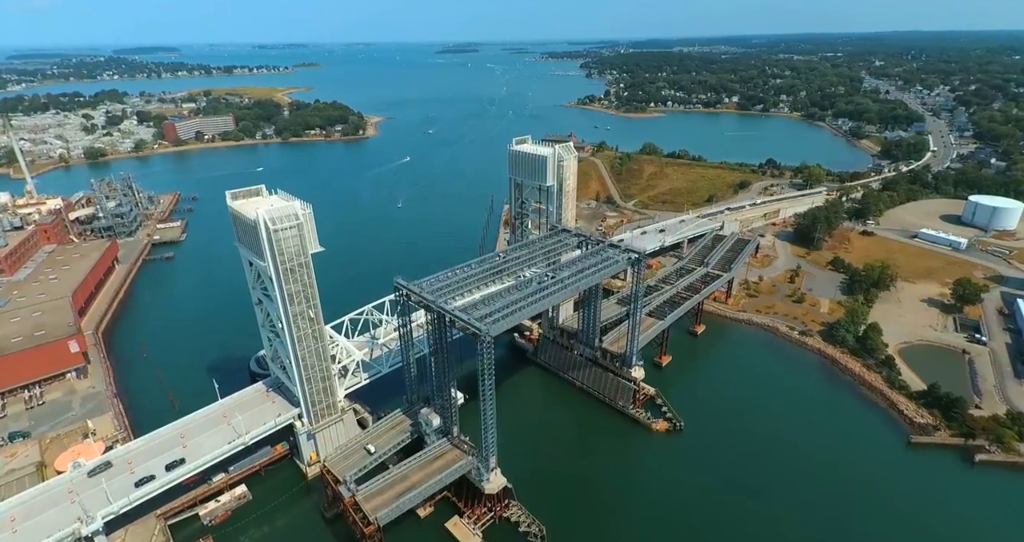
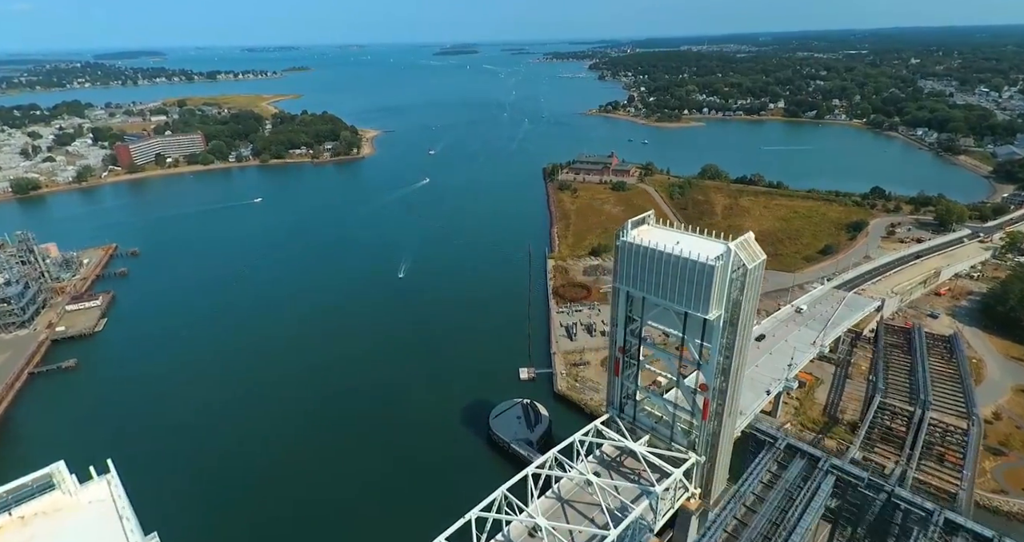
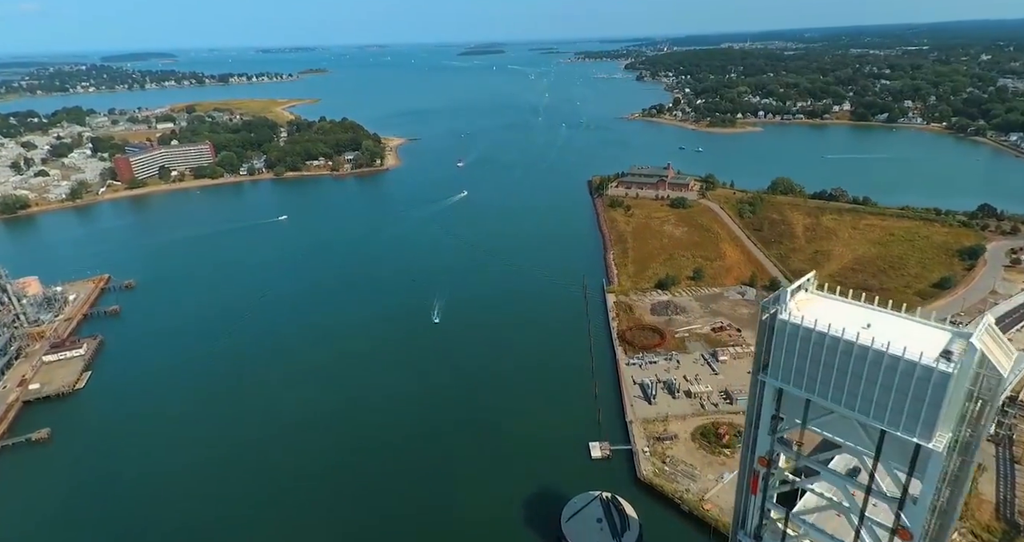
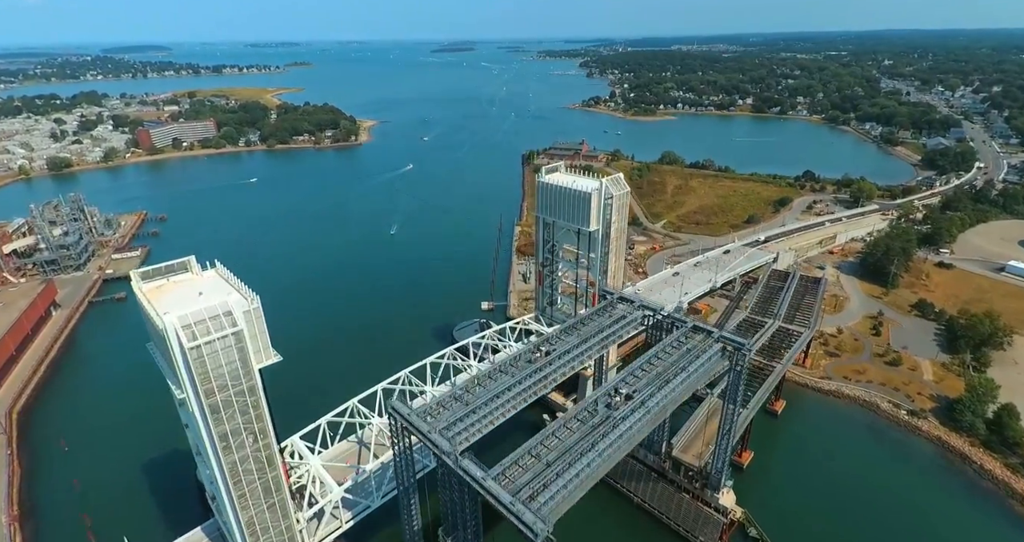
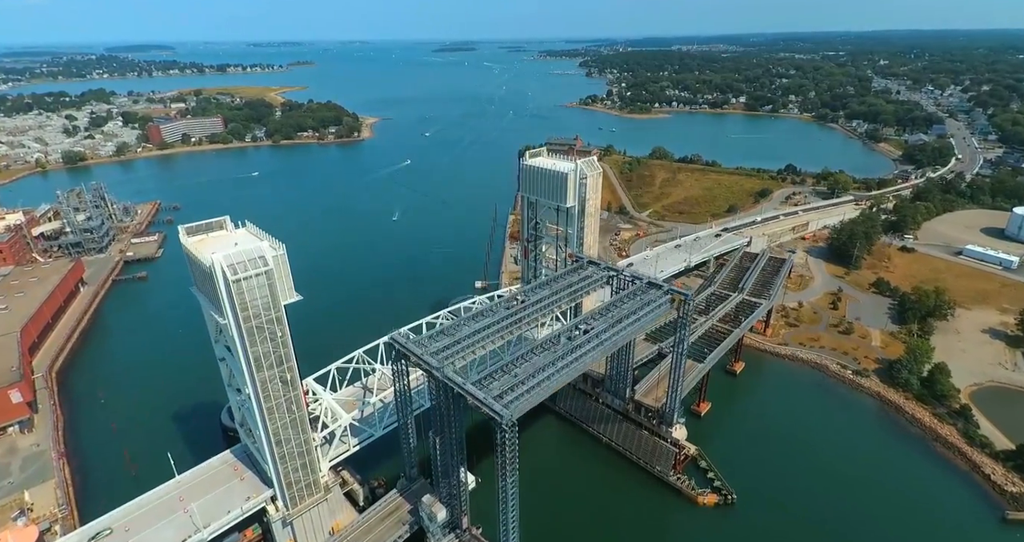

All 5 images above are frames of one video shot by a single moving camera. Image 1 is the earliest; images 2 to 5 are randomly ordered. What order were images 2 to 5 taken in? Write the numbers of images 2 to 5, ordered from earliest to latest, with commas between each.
5, 4, 2, 3
